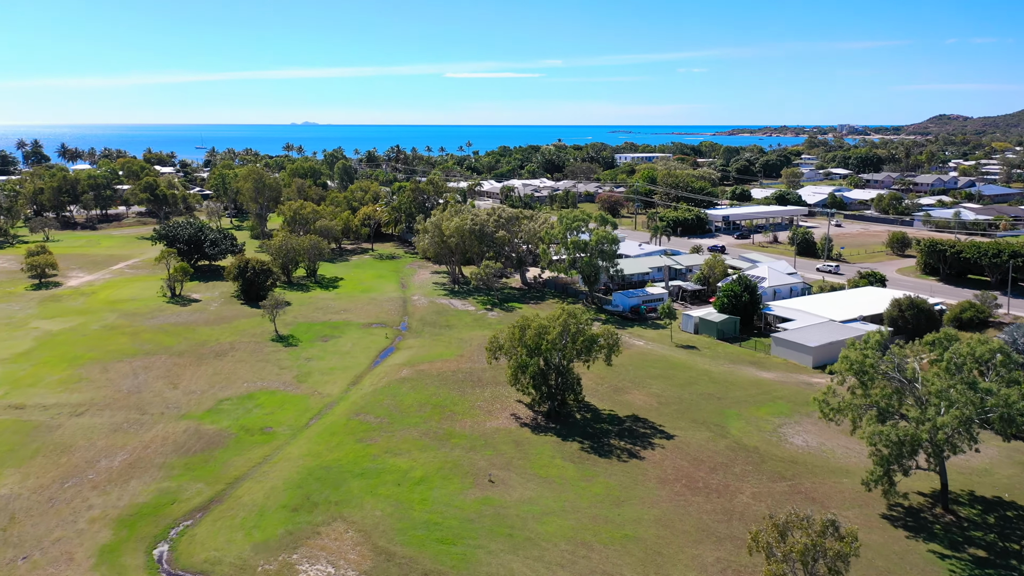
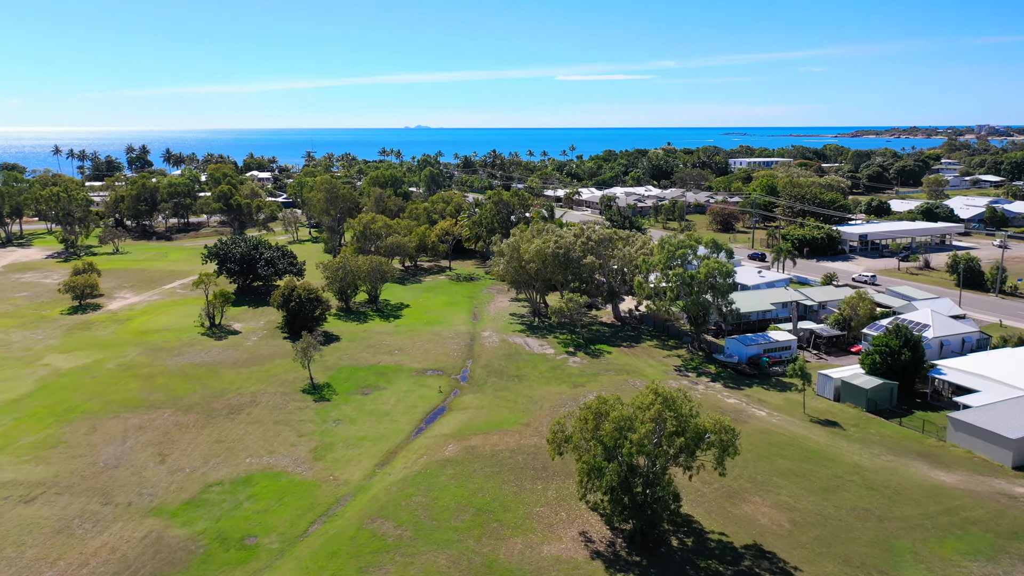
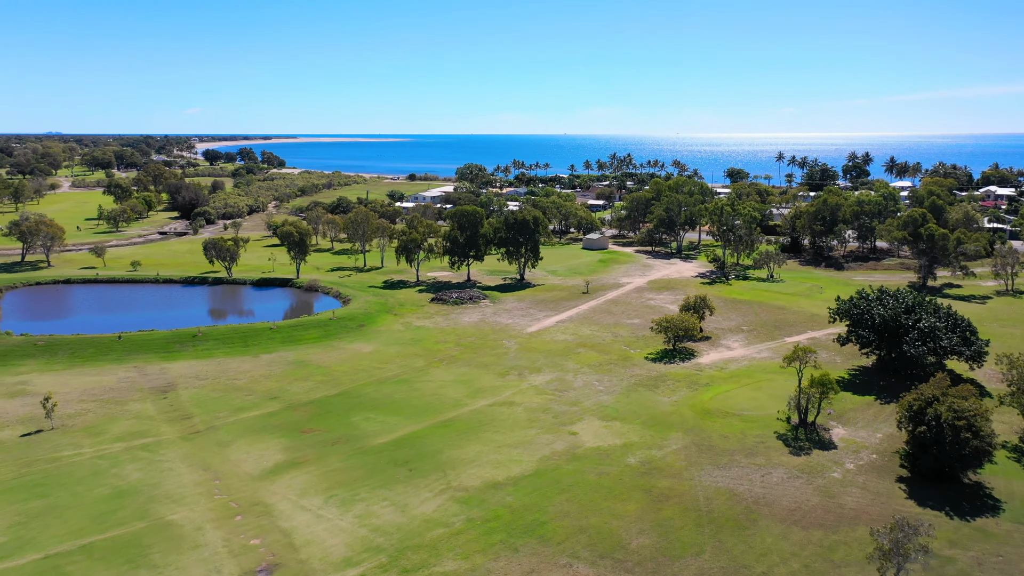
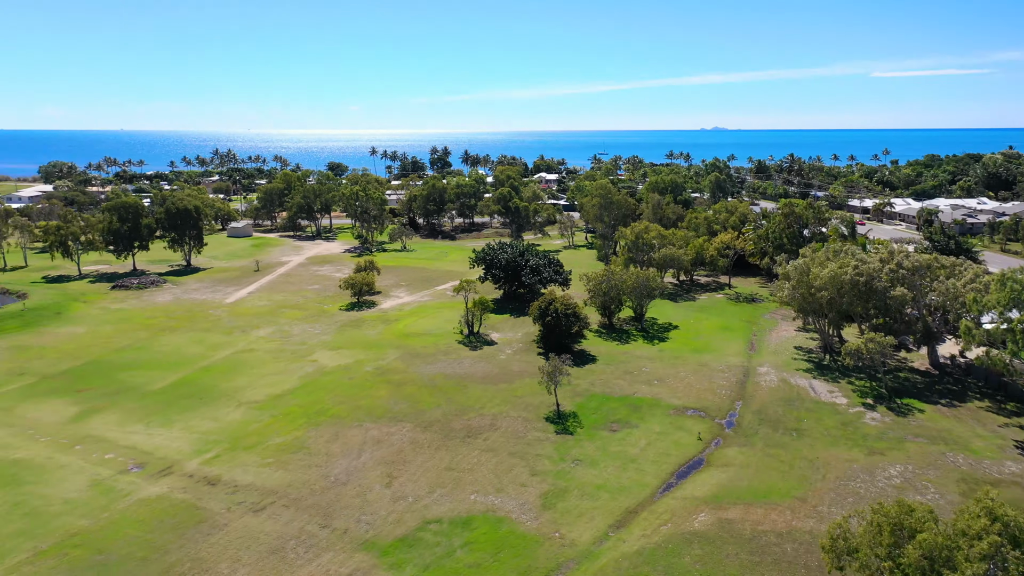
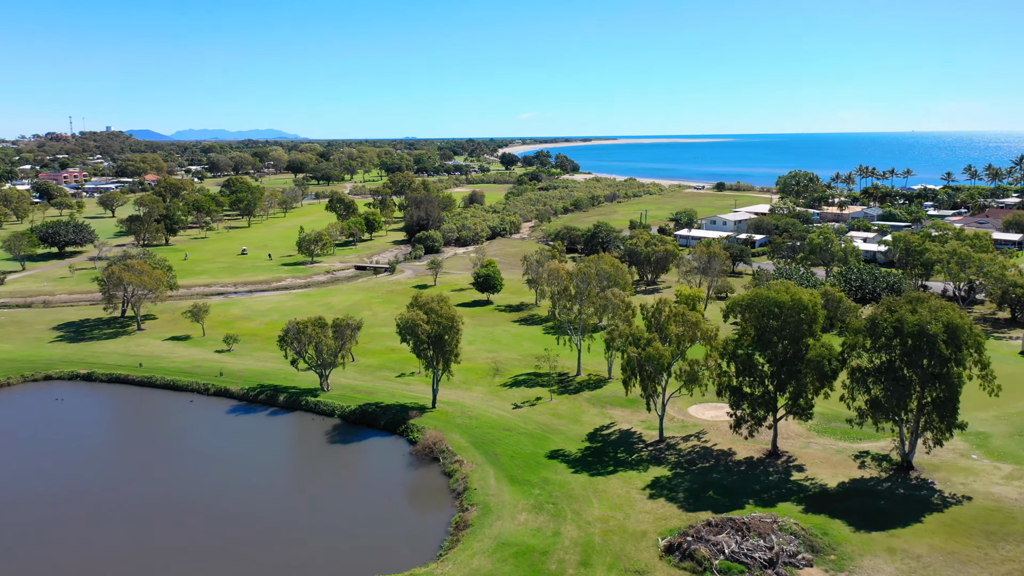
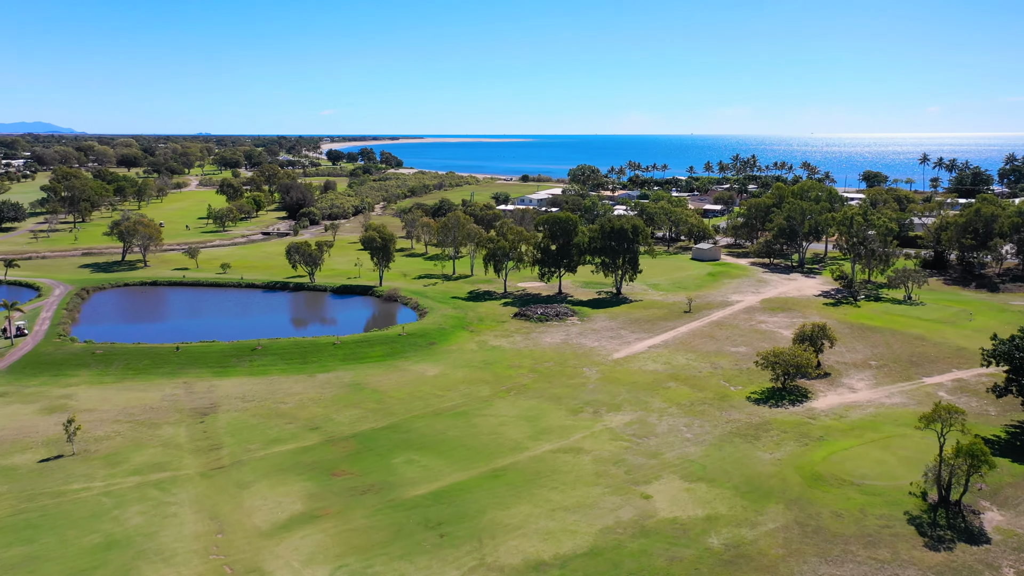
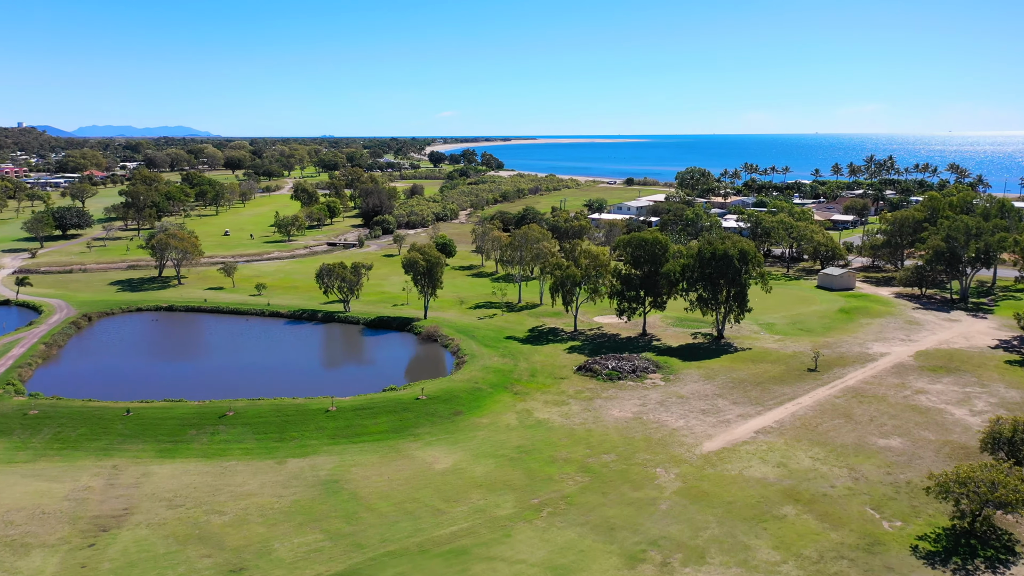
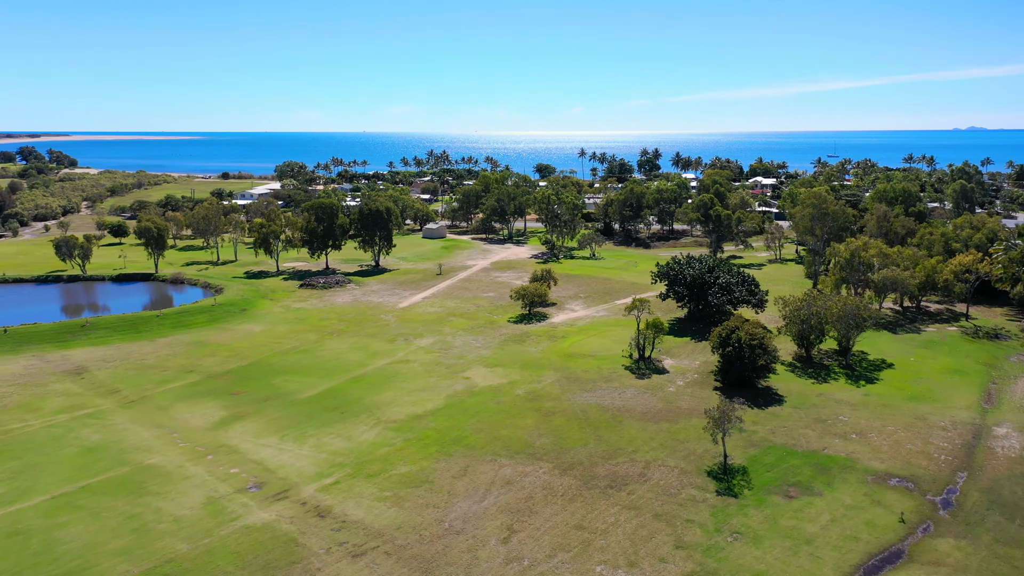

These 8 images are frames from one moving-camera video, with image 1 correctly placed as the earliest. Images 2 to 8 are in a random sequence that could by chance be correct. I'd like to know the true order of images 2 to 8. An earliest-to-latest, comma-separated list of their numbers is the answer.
2, 4, 8, 3, 6, 7, 5
